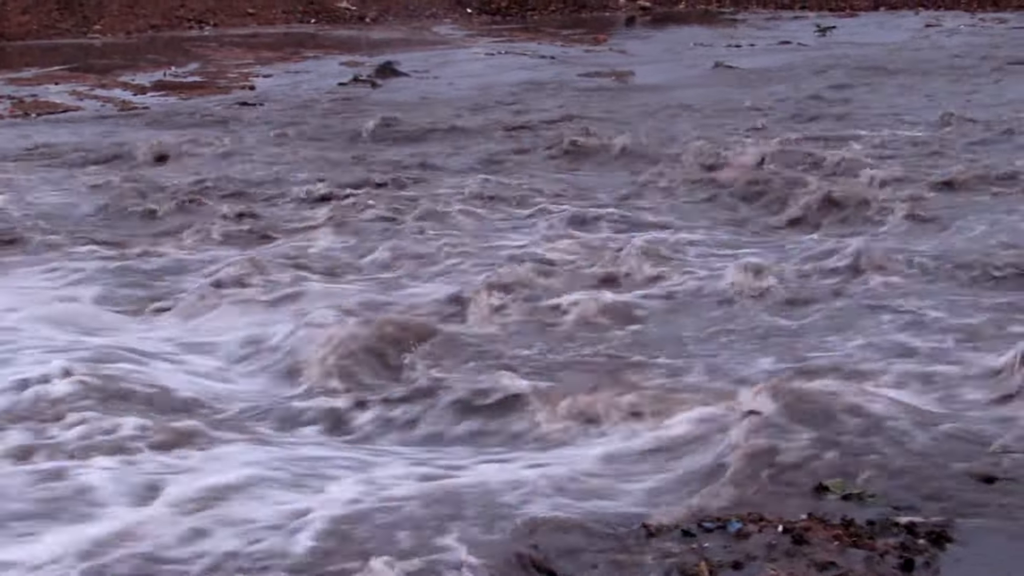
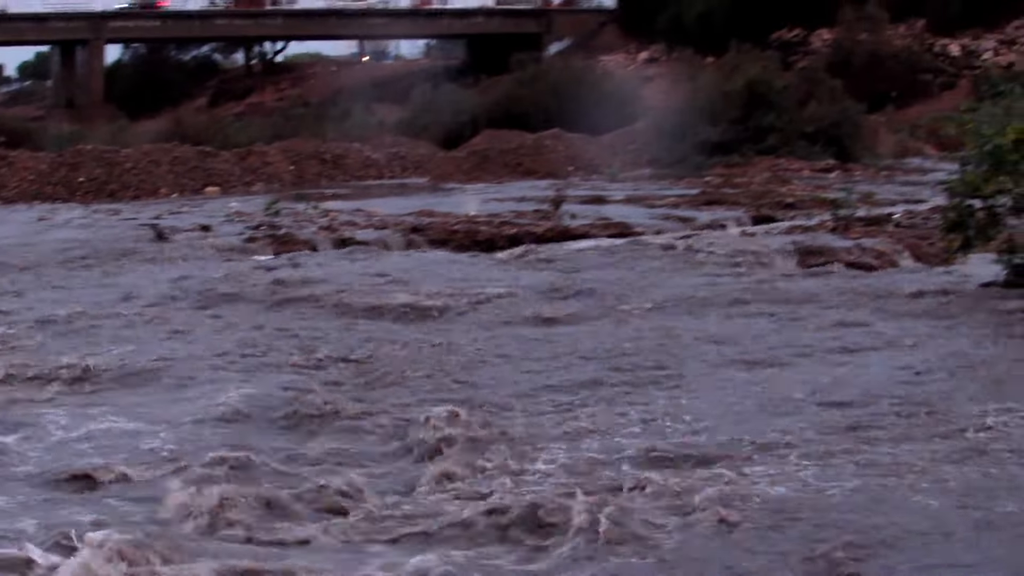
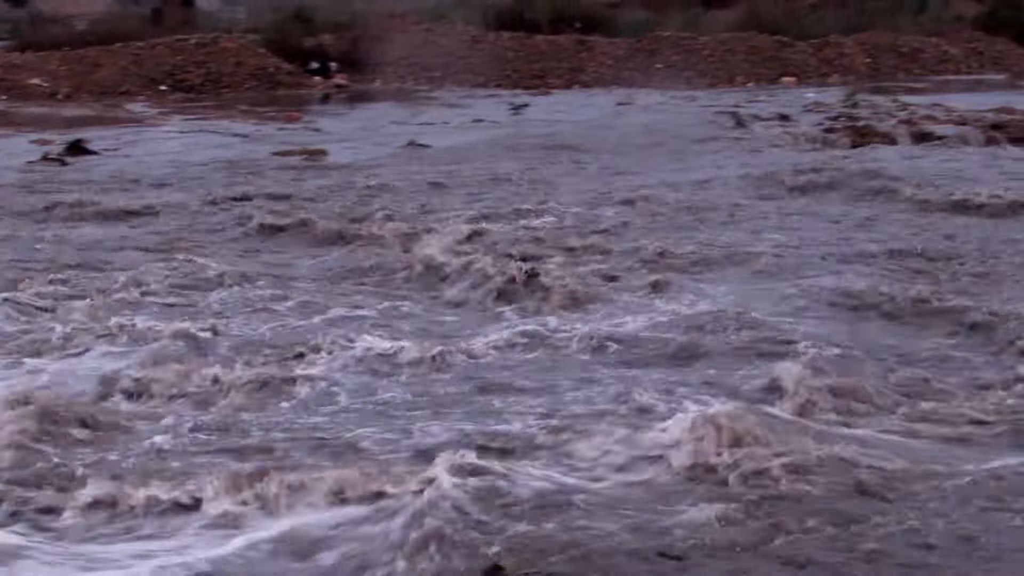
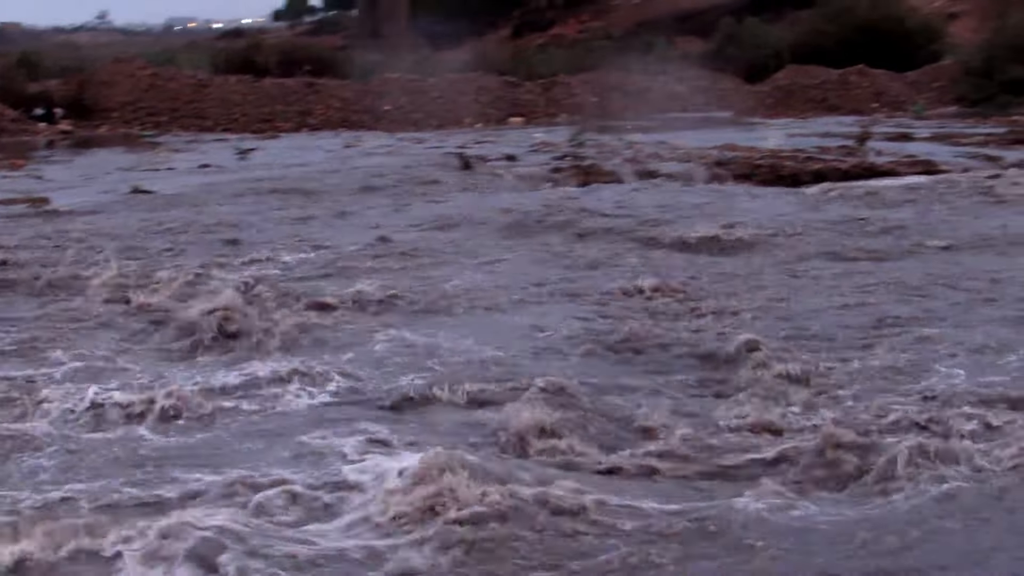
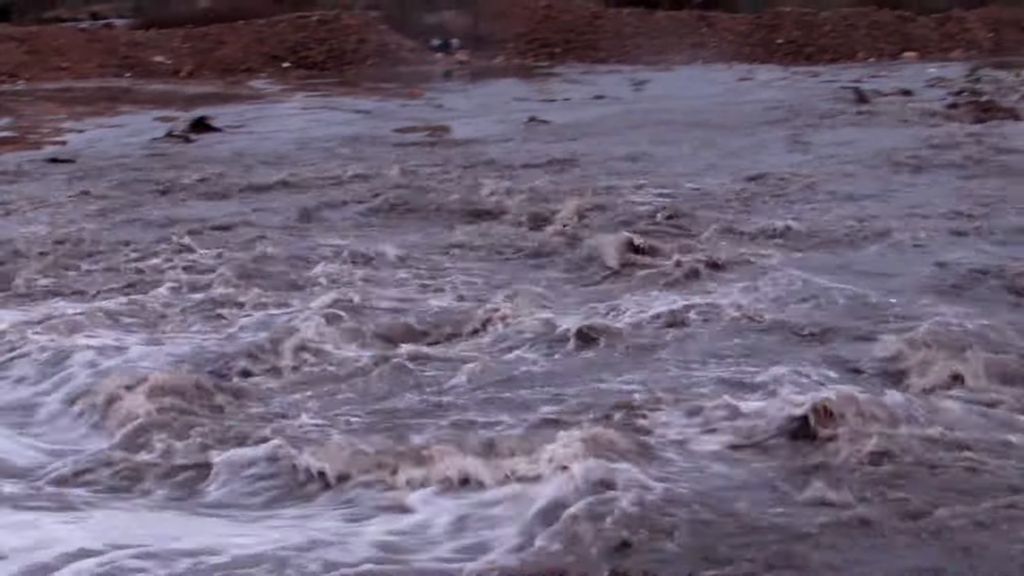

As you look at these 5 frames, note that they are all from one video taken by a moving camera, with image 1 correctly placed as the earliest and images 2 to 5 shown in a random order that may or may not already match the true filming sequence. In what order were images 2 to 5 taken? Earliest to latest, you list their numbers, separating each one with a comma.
5, 3, 4, 2
